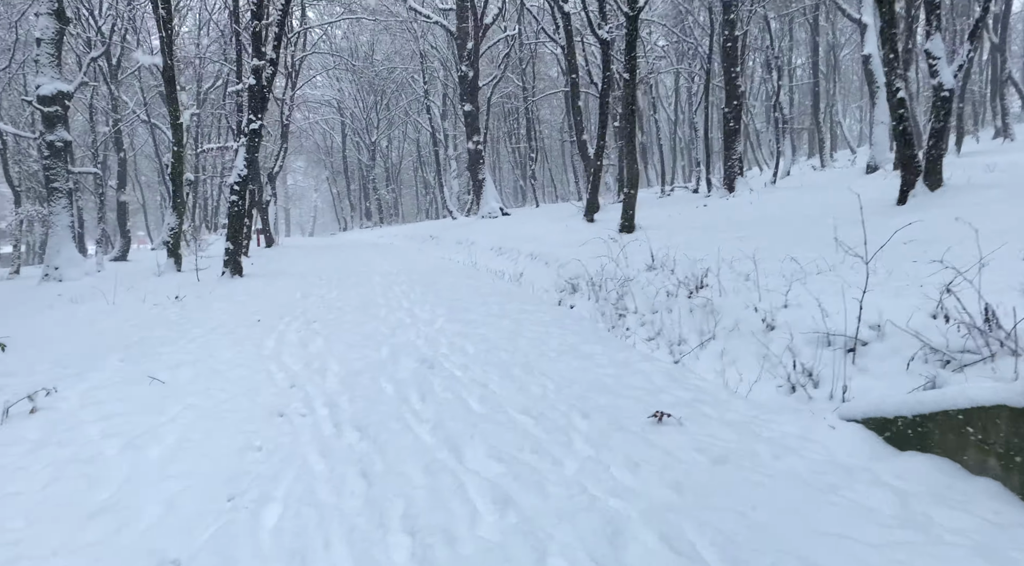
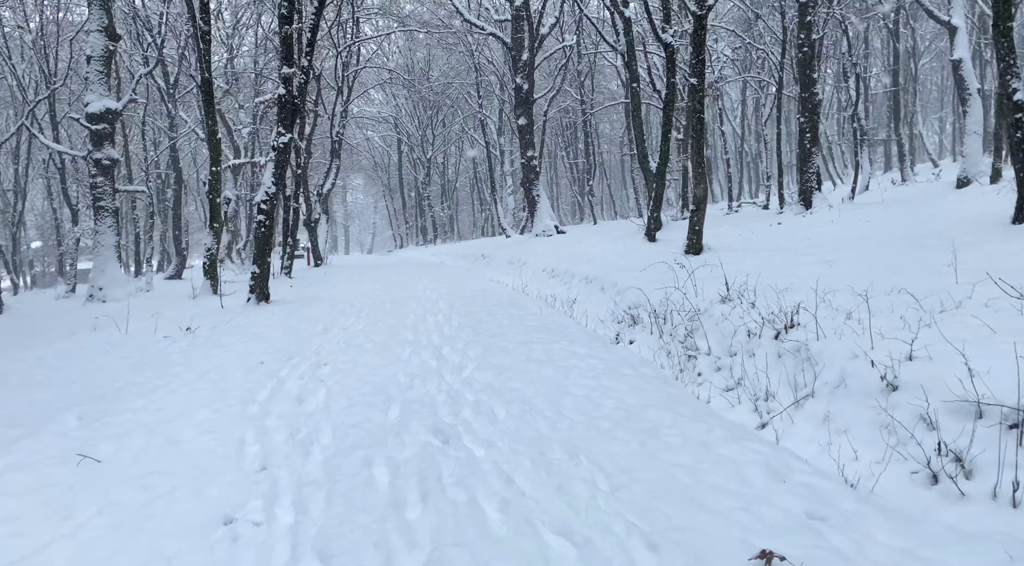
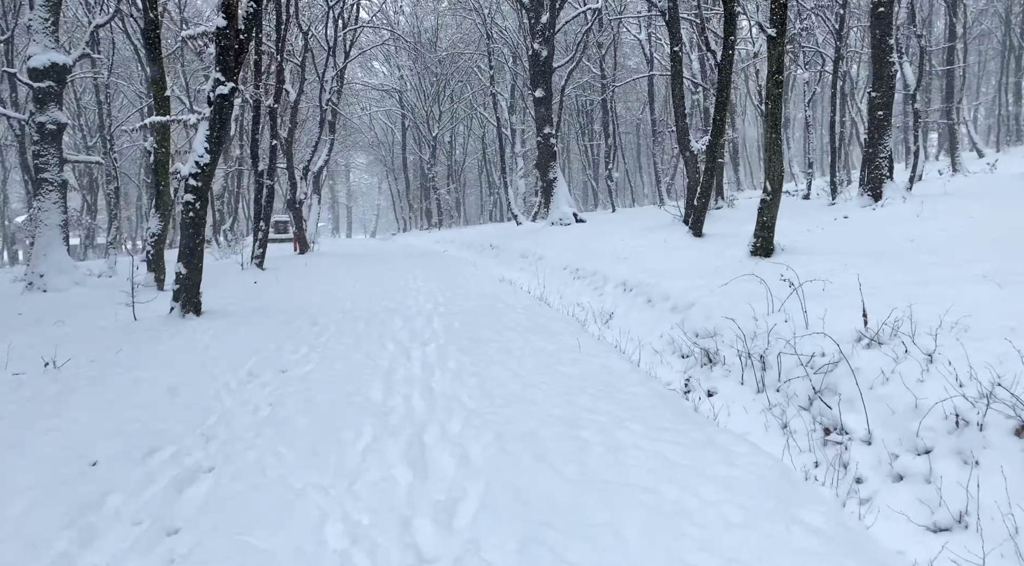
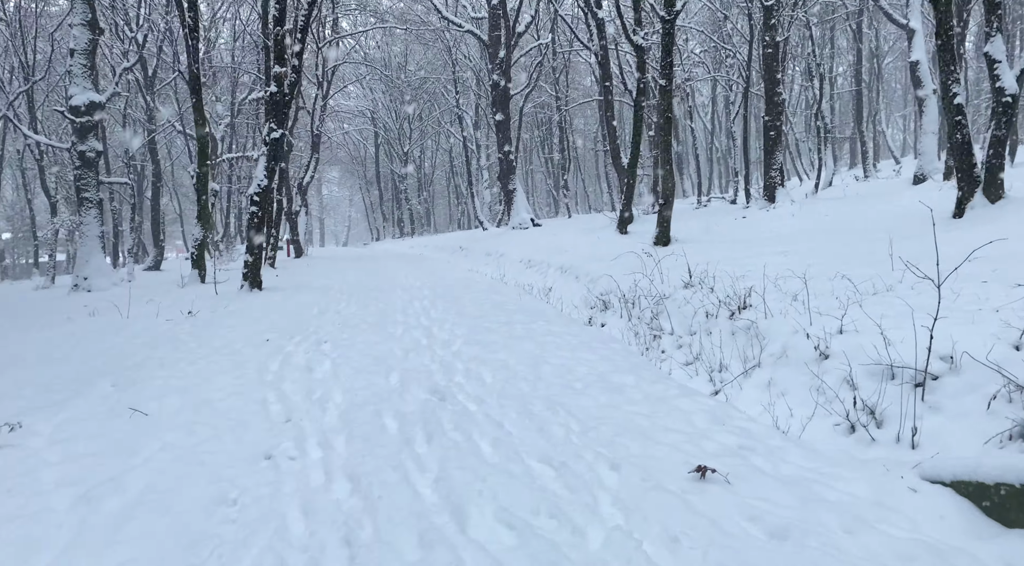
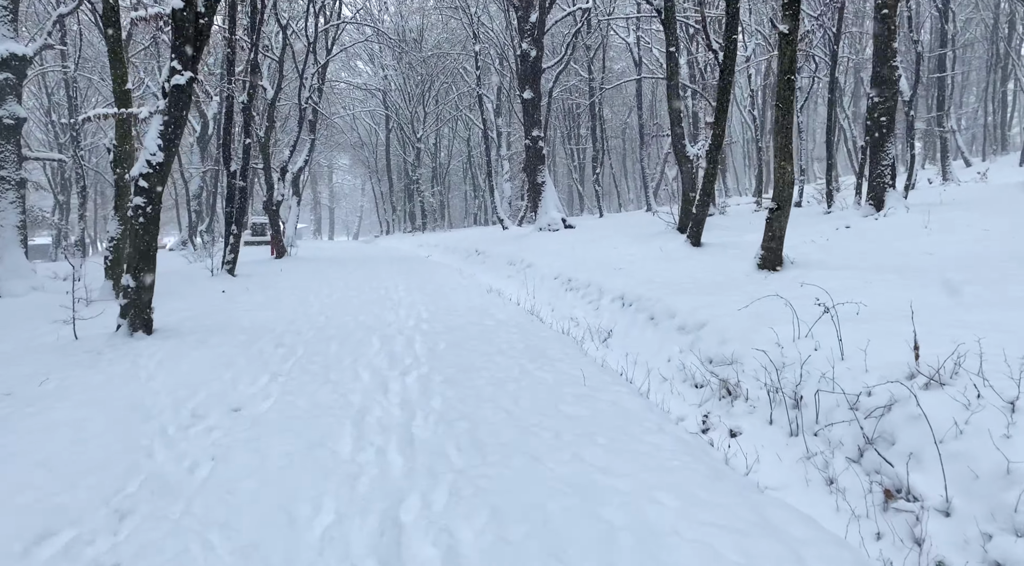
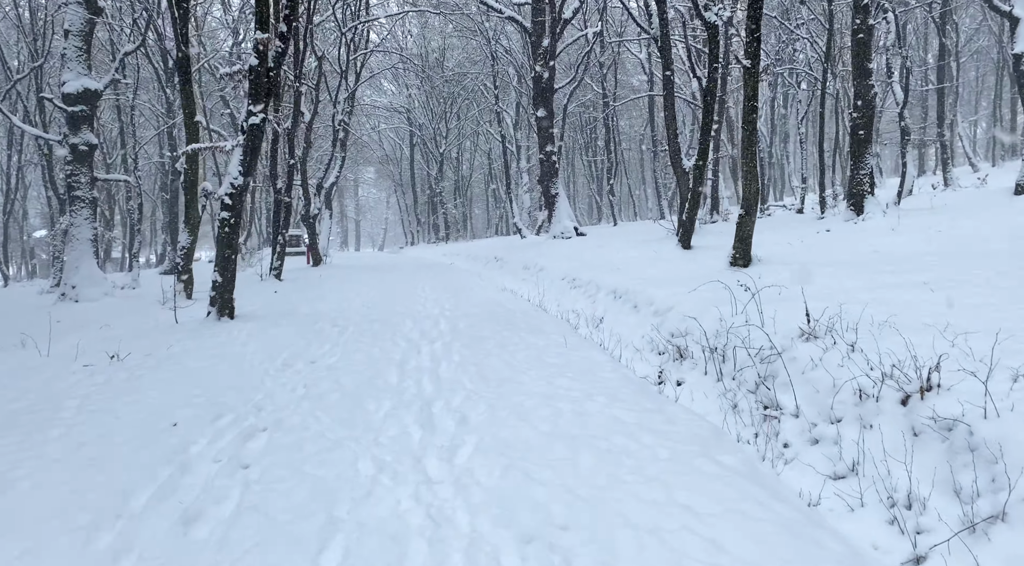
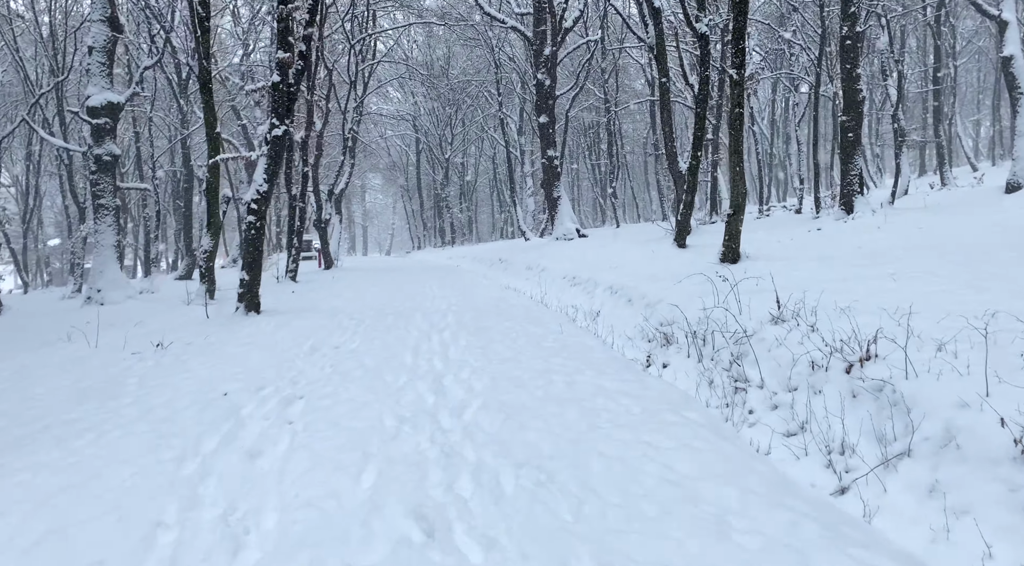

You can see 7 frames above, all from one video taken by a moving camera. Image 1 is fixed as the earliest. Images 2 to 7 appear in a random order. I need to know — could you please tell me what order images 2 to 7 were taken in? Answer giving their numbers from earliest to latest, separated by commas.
4, 2, 7, 6, 3, 5
